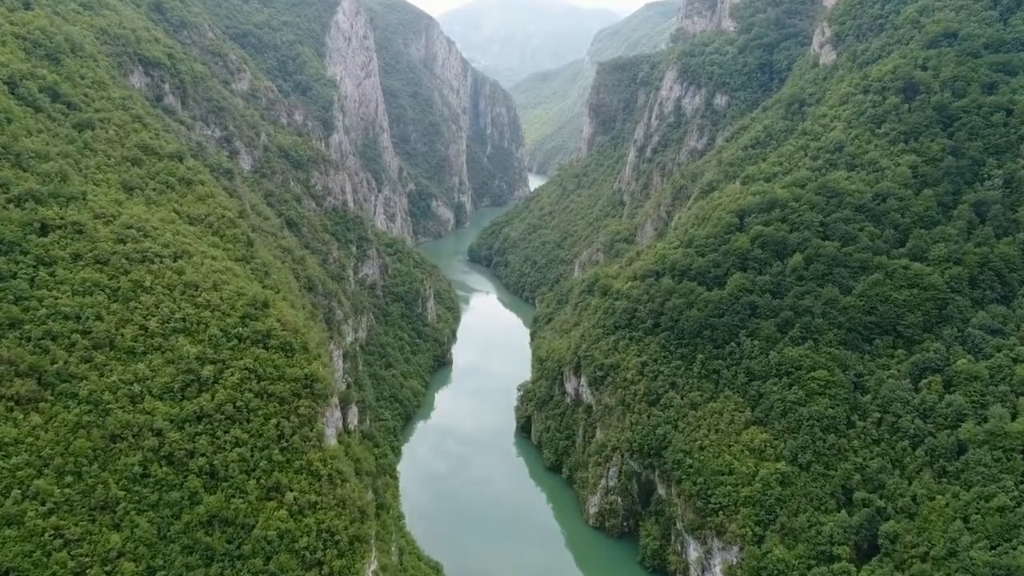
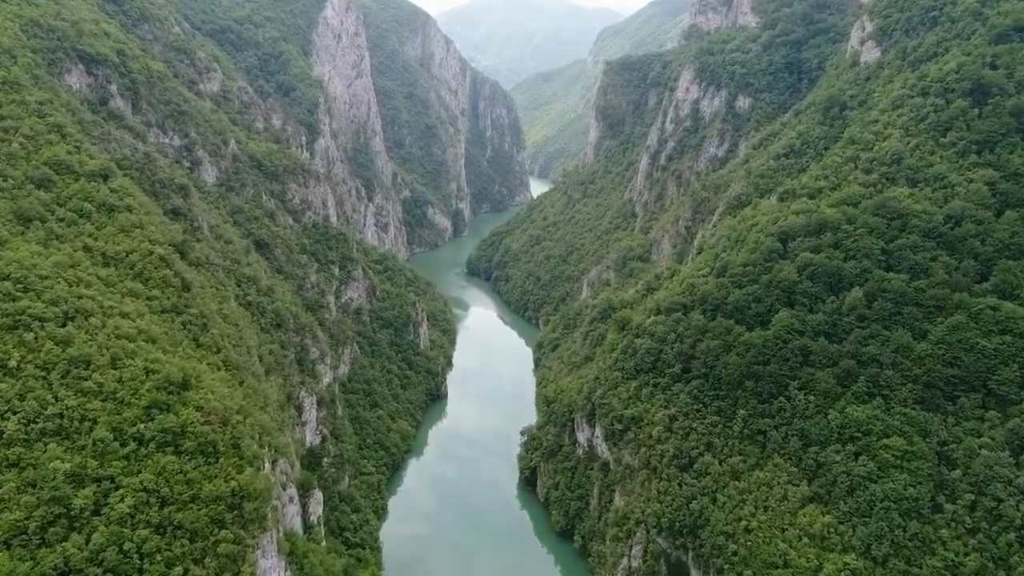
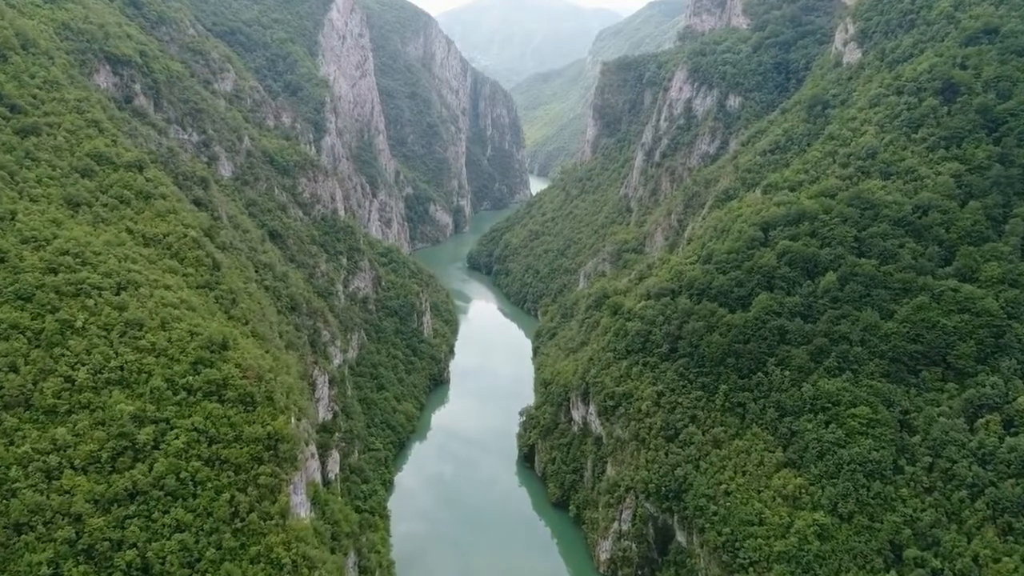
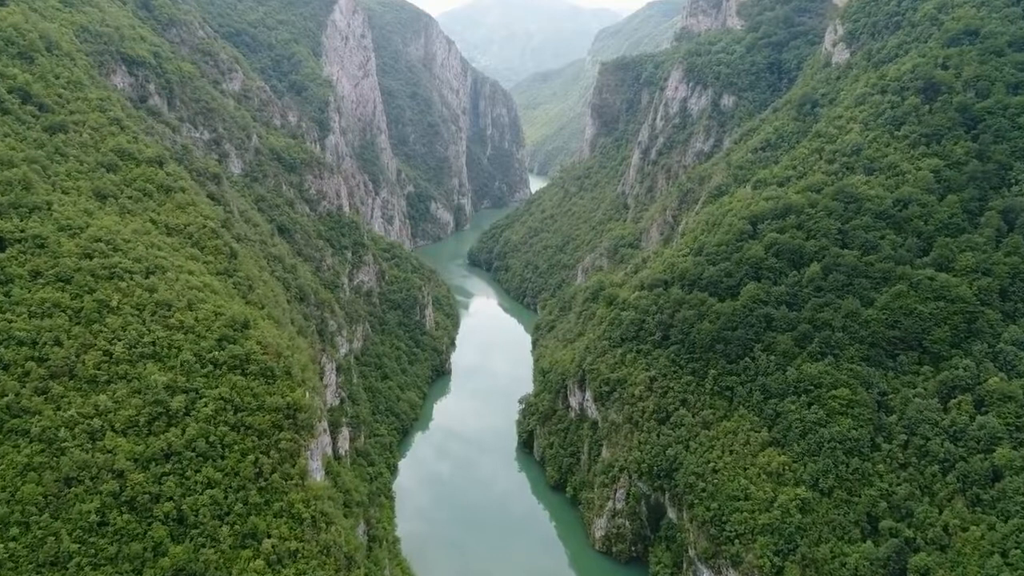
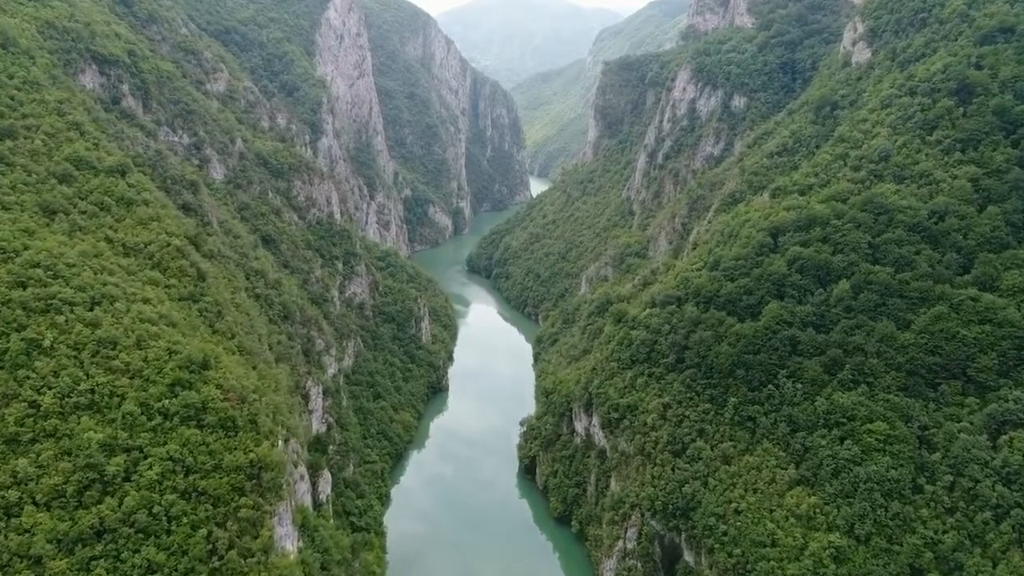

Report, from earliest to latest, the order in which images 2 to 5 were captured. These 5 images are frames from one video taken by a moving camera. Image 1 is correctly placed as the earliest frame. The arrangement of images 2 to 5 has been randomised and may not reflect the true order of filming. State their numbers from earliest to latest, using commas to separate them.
4, 3, 5, 2
